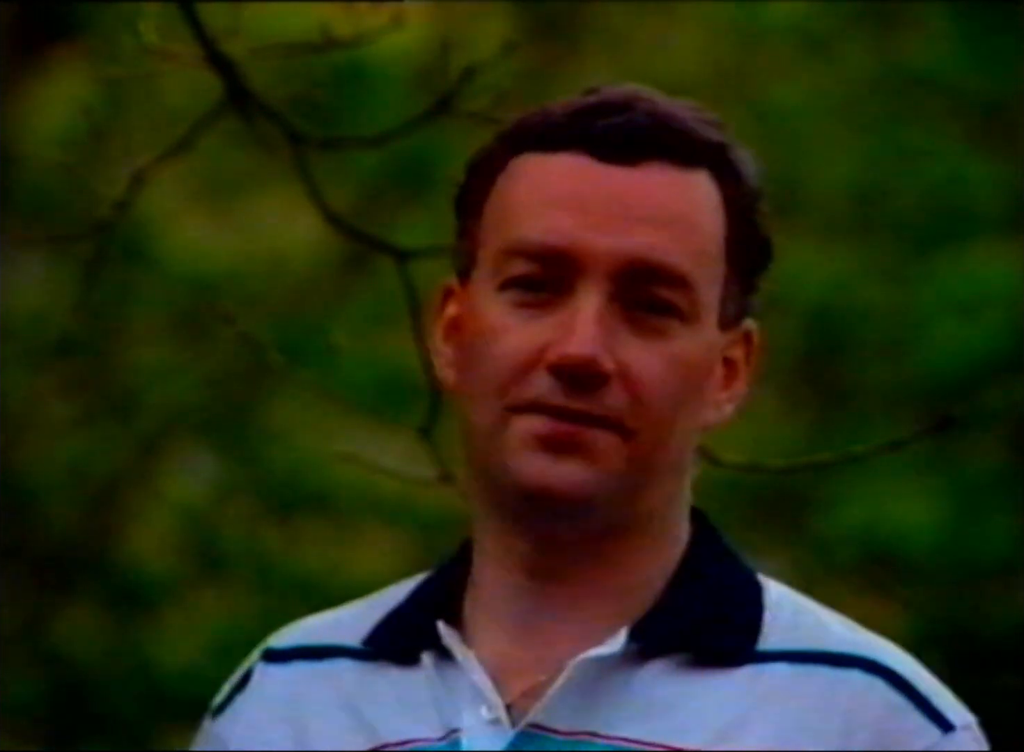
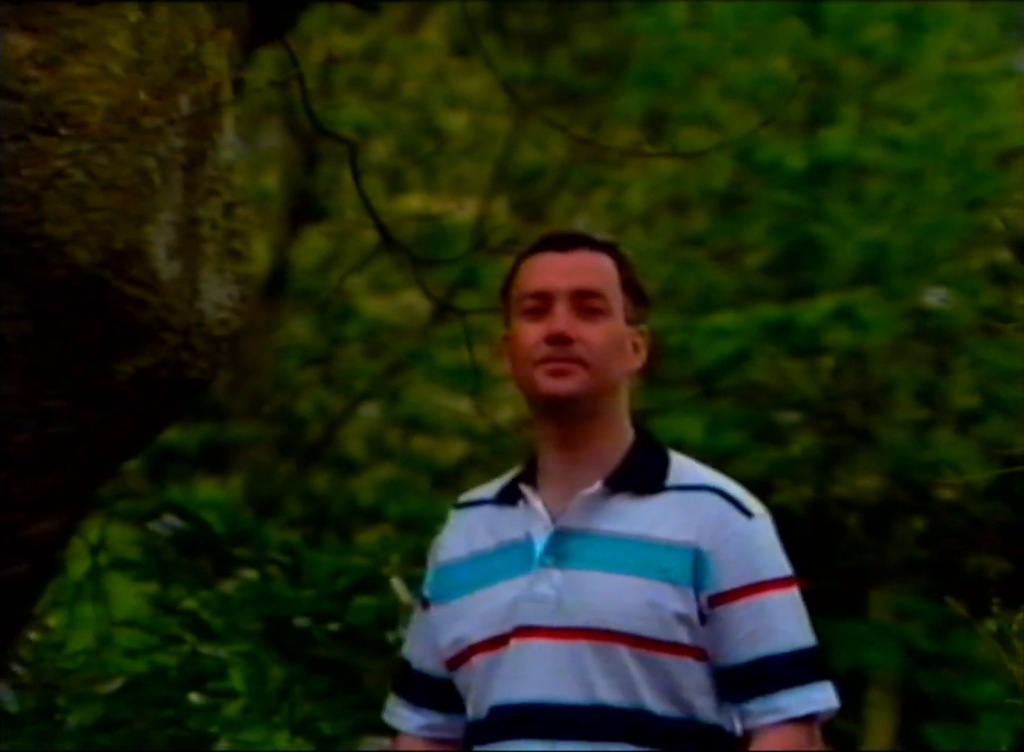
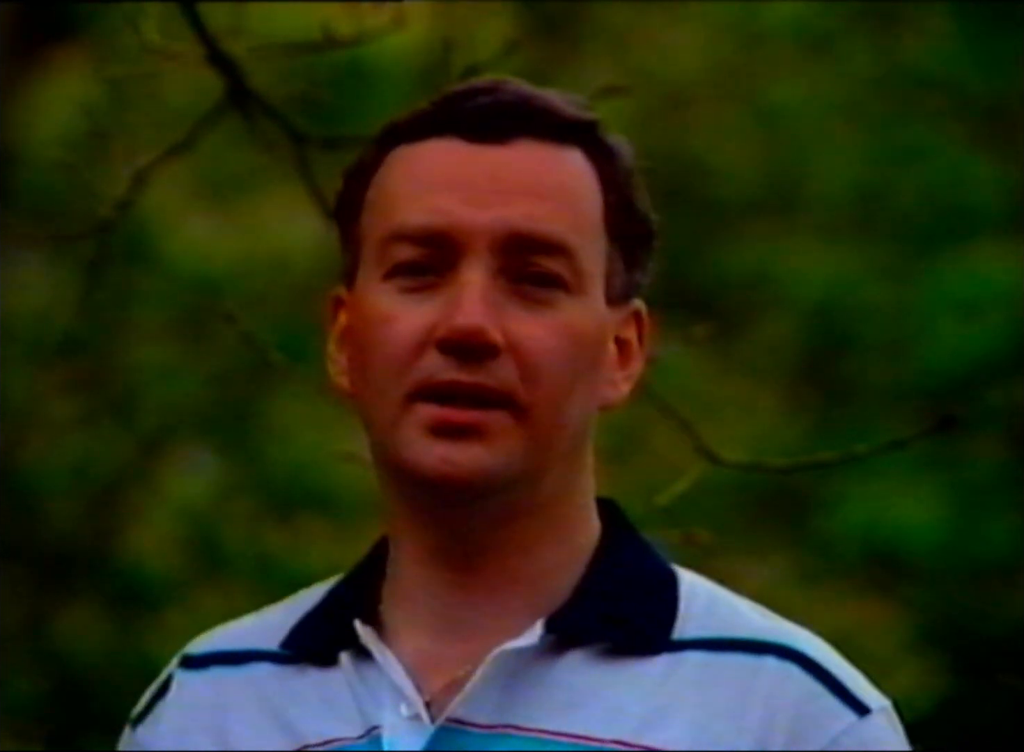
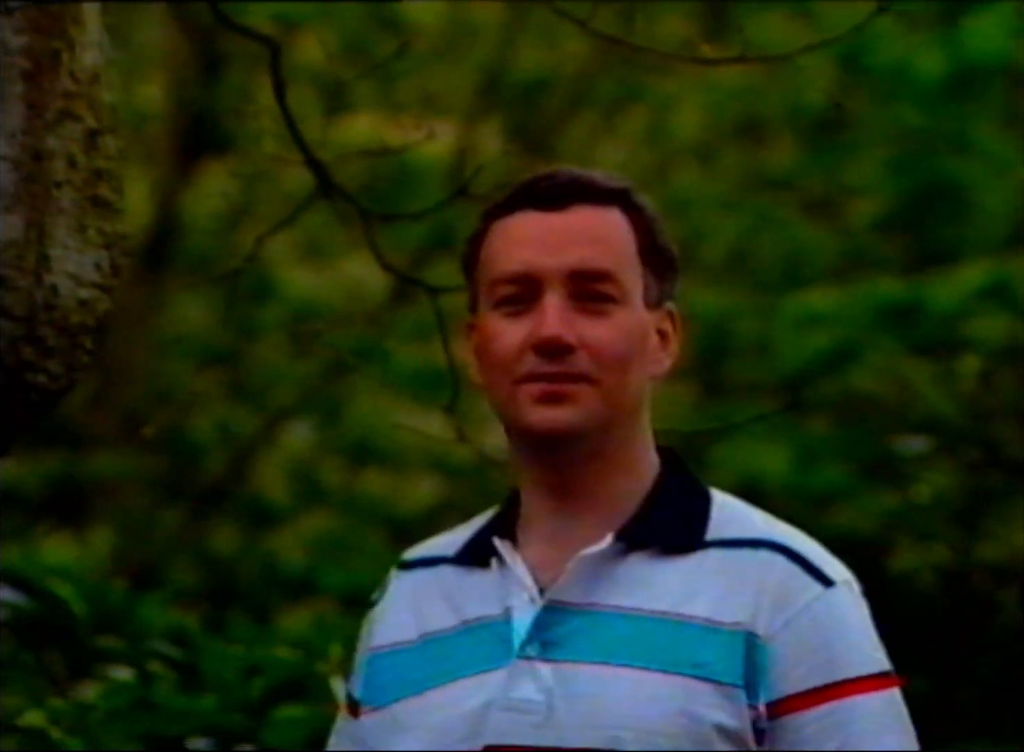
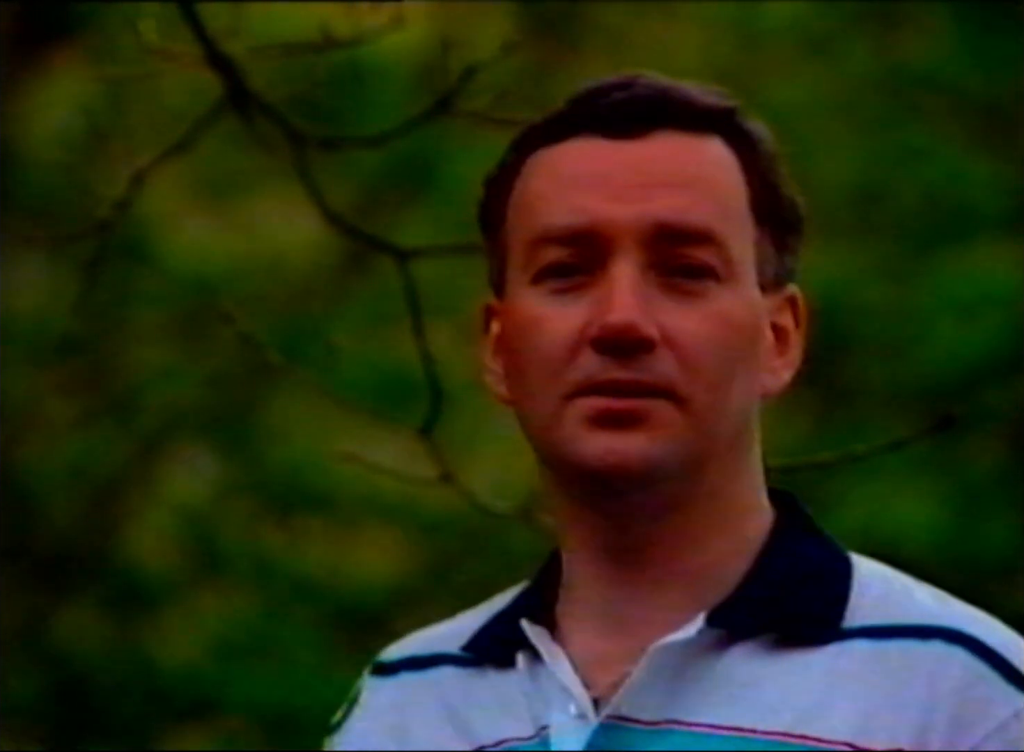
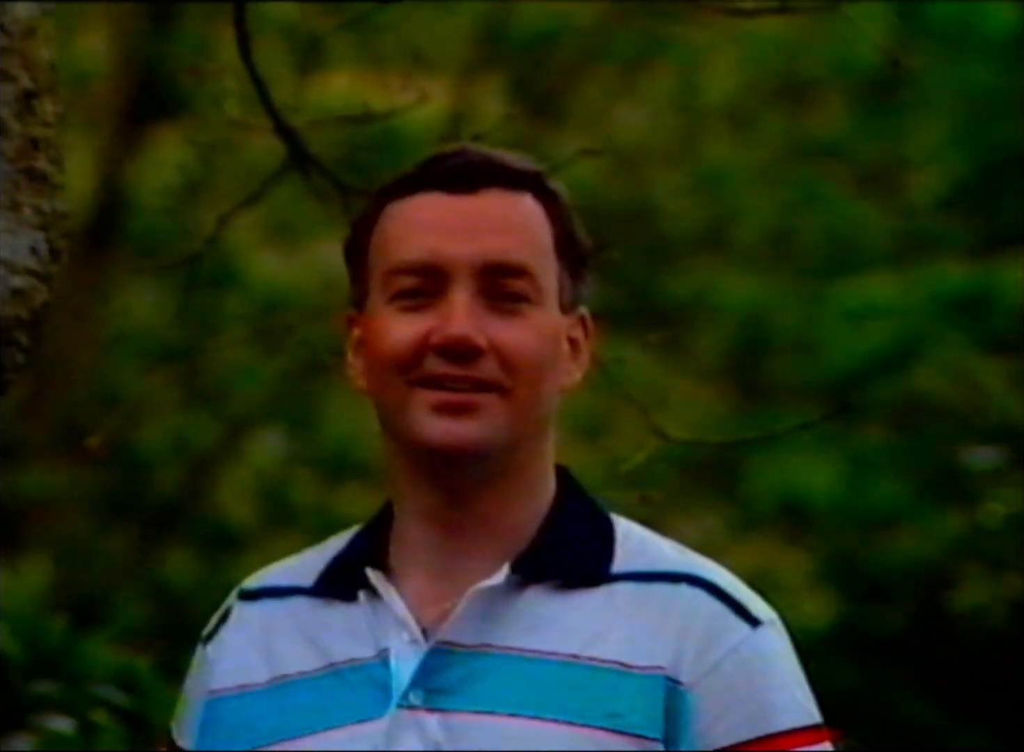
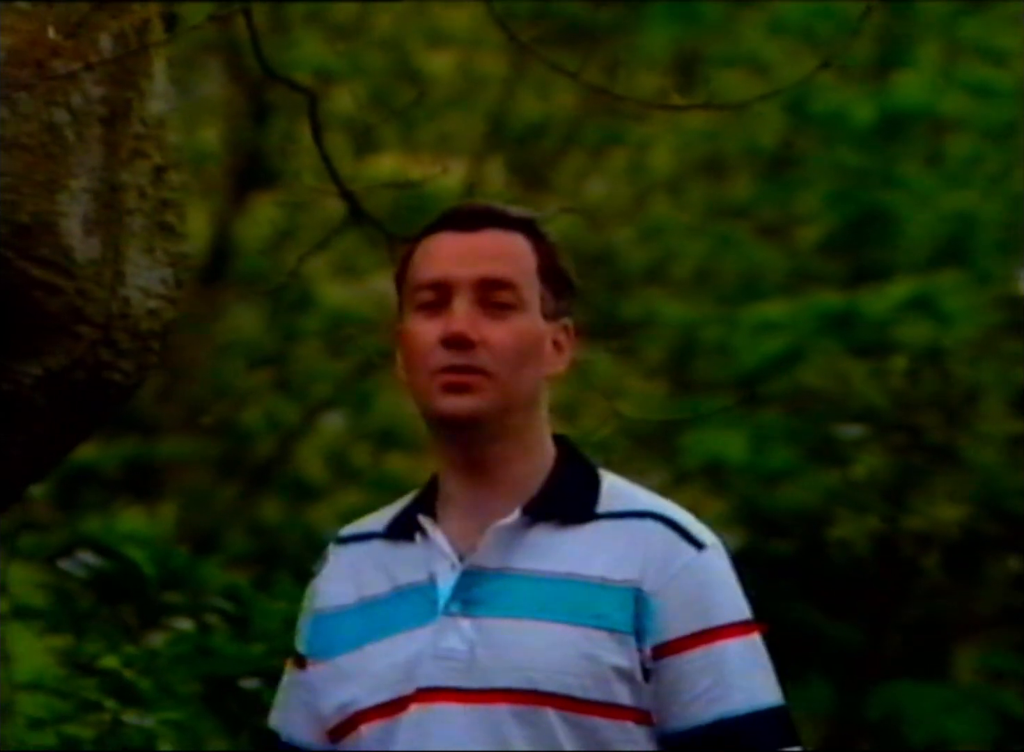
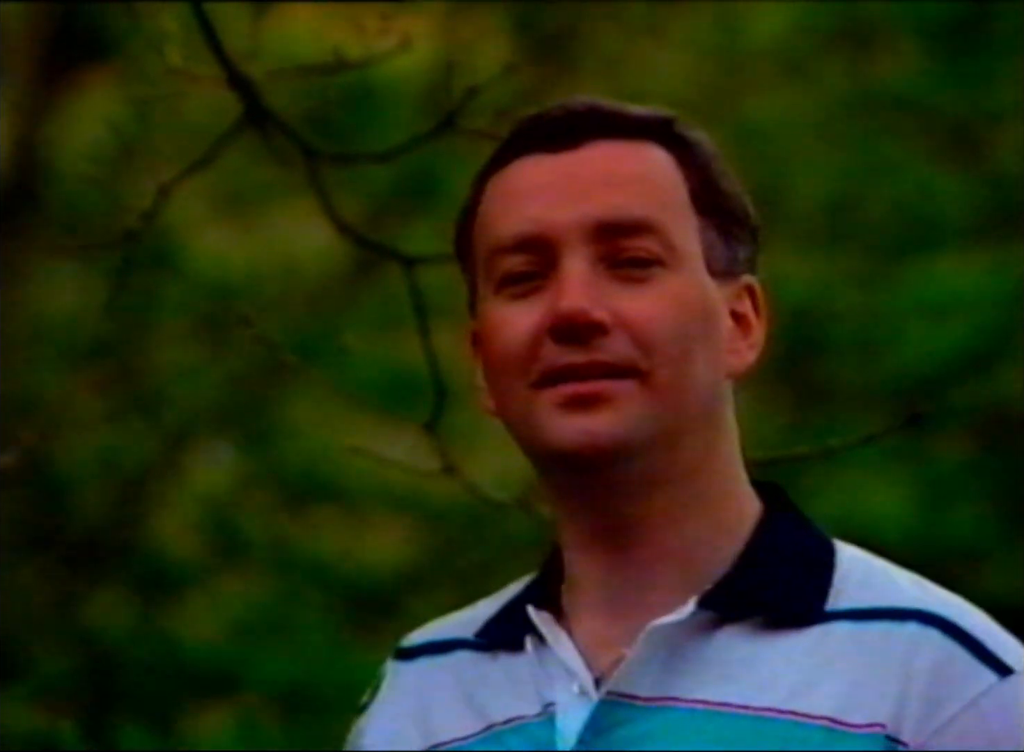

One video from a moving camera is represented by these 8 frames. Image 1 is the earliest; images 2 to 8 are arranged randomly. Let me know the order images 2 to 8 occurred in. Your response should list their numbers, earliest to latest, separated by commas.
5, 3, 8, 6, 4, 7, 2
